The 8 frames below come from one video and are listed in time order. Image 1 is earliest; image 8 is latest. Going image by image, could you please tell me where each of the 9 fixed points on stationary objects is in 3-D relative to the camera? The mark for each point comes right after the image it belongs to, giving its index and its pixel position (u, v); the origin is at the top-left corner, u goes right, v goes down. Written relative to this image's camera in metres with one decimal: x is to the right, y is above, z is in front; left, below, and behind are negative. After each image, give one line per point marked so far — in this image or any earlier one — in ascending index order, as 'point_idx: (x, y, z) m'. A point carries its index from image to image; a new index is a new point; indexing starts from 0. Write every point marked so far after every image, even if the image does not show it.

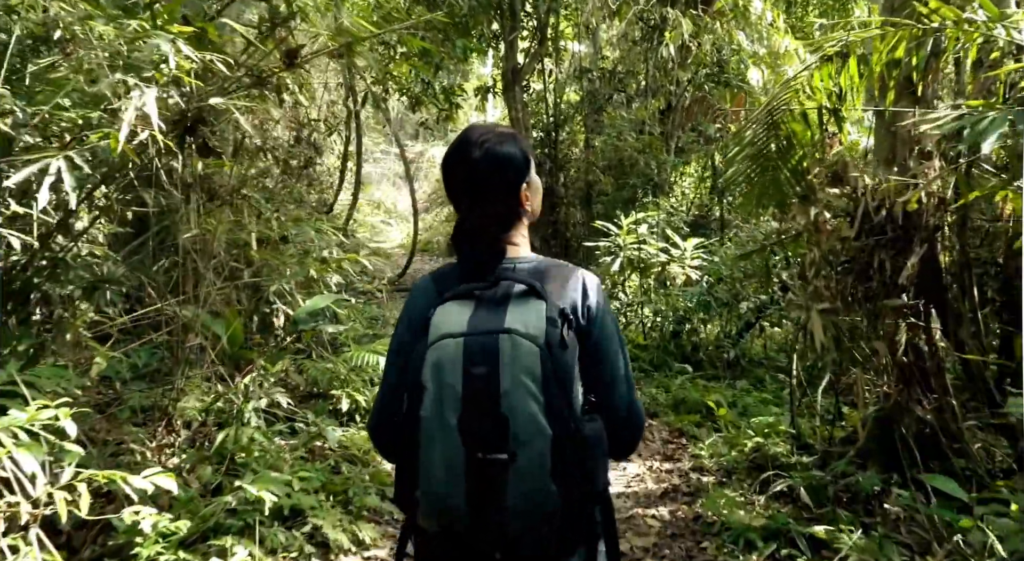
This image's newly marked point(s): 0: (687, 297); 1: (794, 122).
0: (+1.4, -0.2, +6.5) m
1: (+1.2, +0.6, +3.5) m
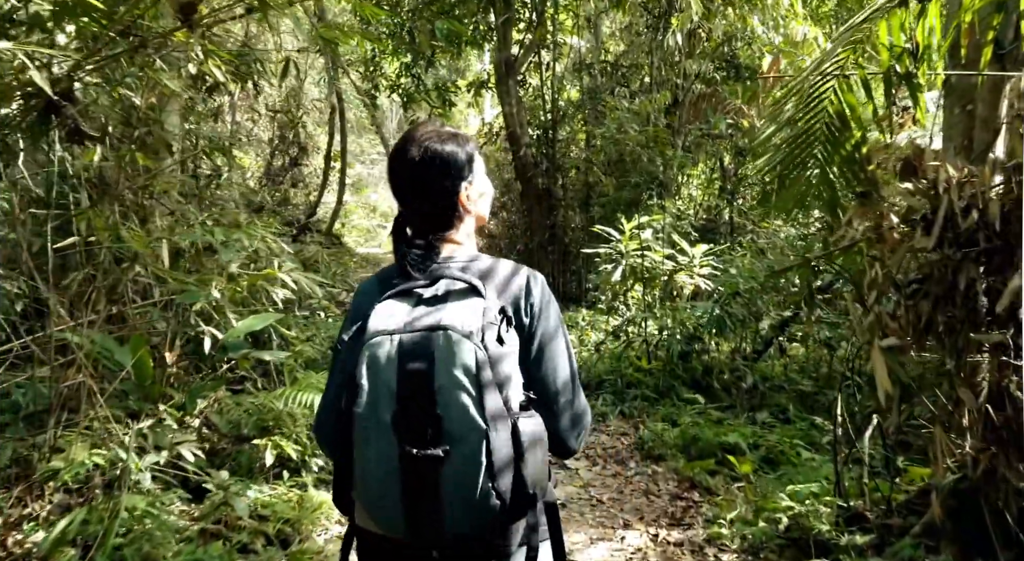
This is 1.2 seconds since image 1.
0: (+1.3, -0.3, +5.8) m
1: (+1.0, +0.6, +2.8) m
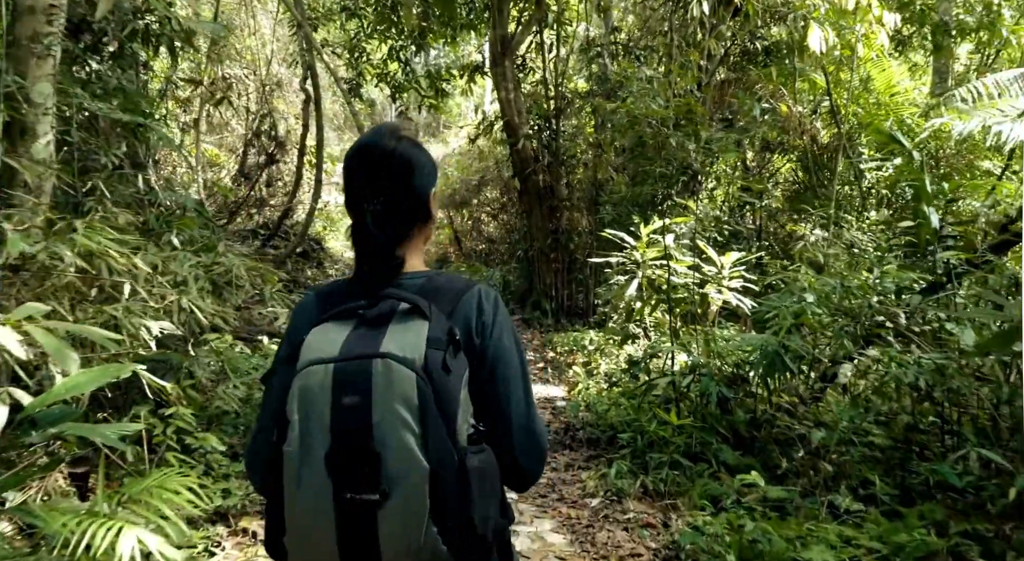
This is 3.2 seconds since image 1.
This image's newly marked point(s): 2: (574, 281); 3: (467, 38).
0: (+1.2, -0.4, +4.5) m
1: (+1.0, +0.5, +1.5) m
2: (+0.6, 0.0, +8.7) m
3: (-0.6, +3.0, +10.9) m
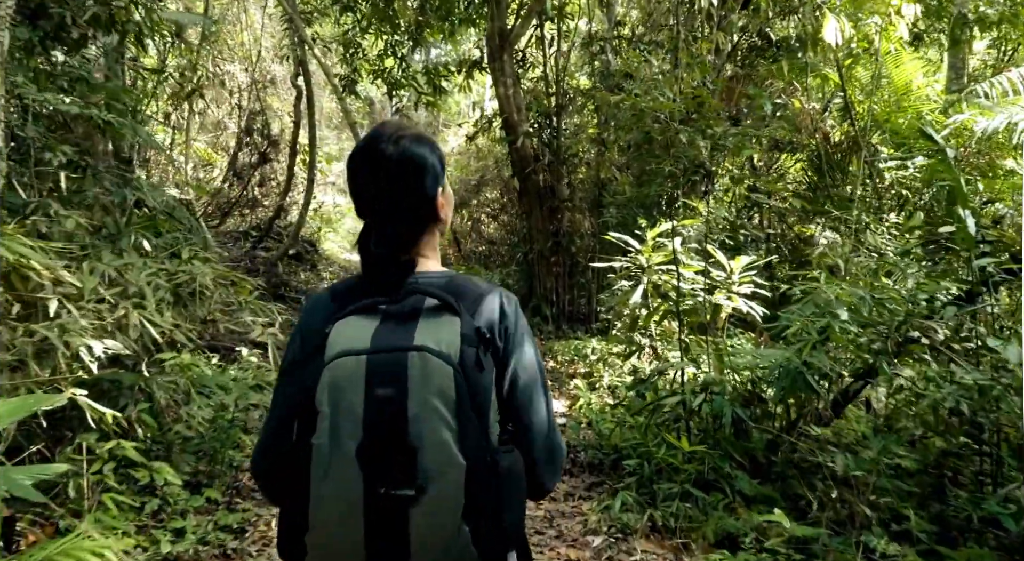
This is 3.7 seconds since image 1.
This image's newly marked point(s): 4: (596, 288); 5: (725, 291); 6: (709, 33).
0: (+1.2, -0.4, +4.1) m
1: (+0.9, +0.4, +1.1) m
2: (+0.6, -0.1, +8.4) m
3: (-0.6, +3.0, +10.5) m
4: (+0.8, -0.1, +8.2) m
5: (+1.4, -0.1, +5.5) m
6: (+1.7, +2.1, +7.3) m
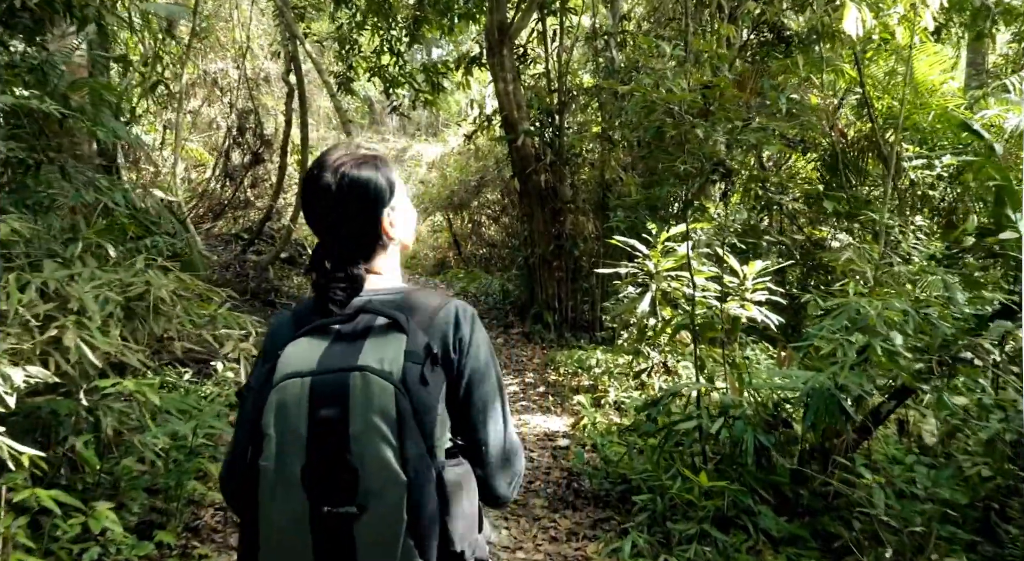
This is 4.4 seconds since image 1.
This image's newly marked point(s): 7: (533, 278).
0: (+1.2, -0.4, +3.8) m
1: (+0.9, +0.4, +0.8) m
2: (+0.6, -0.1, +8.0) m
3: (-0.6, +2.9, +10.2) m
4: (+0.8, -0.1, +7.8) m
5: (+1.3, -0.1, +5.1) m
6: (+1.7, +2.0, +6.9) m
7: (+0.2, 0.0, +8.3) m
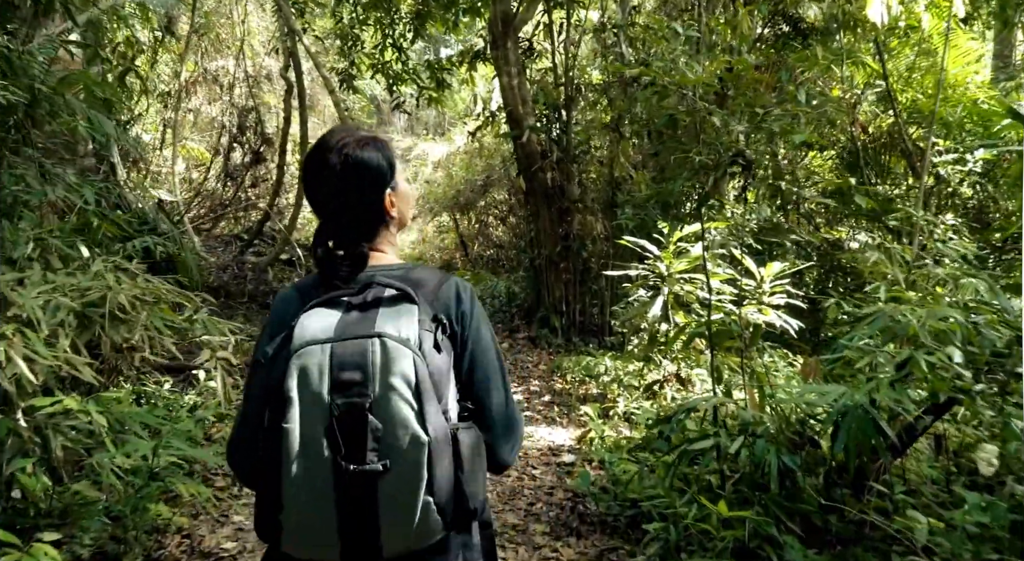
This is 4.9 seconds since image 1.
0: (+1.2, -0.5, +3.4) m
1: (+0.9, +0.4, +0.4) m
2: (+0.7, -0.1, +7.7) m
3: (-0.5, +2.9, +9.9) m
4: (+0.9, -0.1, +7.5) m
5: (+1.4, -0.1, +4.8) m
6: (+1.7, +2.0, +6.6) m
7: (+0.3, 0.0, +8.0) m
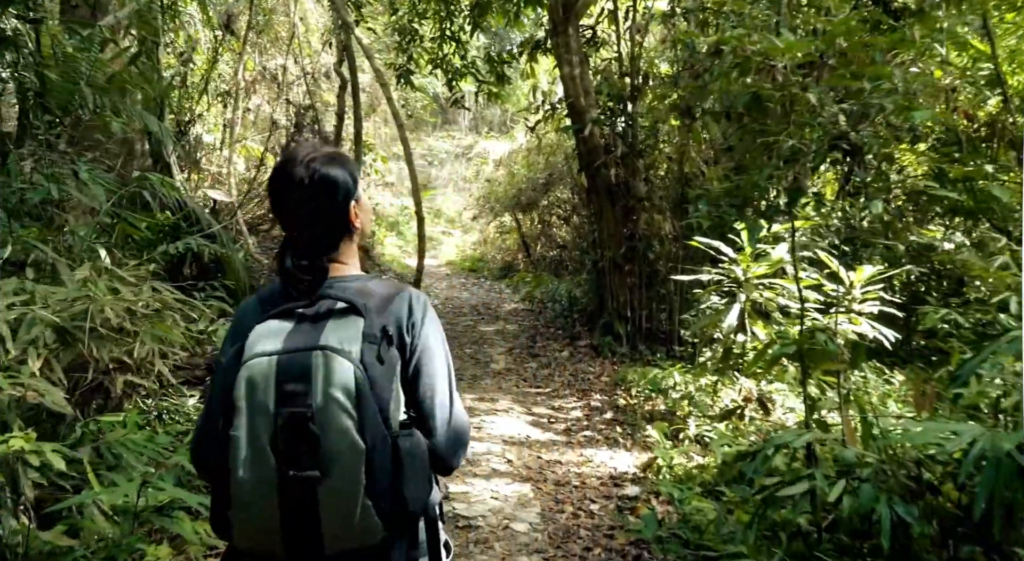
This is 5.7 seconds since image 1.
0: (+1.4, -0.5, +2.9) m
1: (+0.8, +0.4, -0.1) m
2: (+1.2, -0.2, +7.1) m
3: (+0.2, +2.9, +9.4) m
4: (+1.4, -0.2, +7.0) m
5: (+1.6, -0.1, +4.2) m
6: (+2.1, +2.0, +6.0) m
7: (+0.8, 0.0, +7.5) m
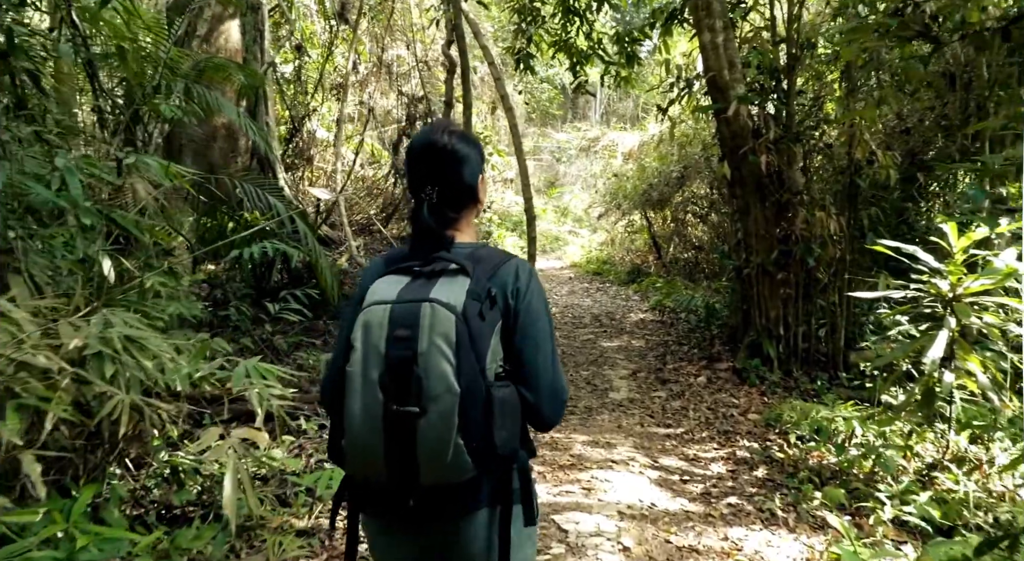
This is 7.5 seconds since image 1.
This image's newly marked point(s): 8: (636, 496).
0: (+1.6, -0.6, +1.6) m
1: (+0.6, +0.3, -1.2) m
2: (+2.0, -0.2, +5.9) m
3: (+1.4, +2.8, +8.3) m
4: (+2.2, -0.2, +5.7) m
5: (+2.1, -0.2, +2.9) m
6: (+2.8, +1.9, +4.6) m
7: (+1.7, -0.1, +6.3) m
8: (+0.5, -0.8, +3.4) m
